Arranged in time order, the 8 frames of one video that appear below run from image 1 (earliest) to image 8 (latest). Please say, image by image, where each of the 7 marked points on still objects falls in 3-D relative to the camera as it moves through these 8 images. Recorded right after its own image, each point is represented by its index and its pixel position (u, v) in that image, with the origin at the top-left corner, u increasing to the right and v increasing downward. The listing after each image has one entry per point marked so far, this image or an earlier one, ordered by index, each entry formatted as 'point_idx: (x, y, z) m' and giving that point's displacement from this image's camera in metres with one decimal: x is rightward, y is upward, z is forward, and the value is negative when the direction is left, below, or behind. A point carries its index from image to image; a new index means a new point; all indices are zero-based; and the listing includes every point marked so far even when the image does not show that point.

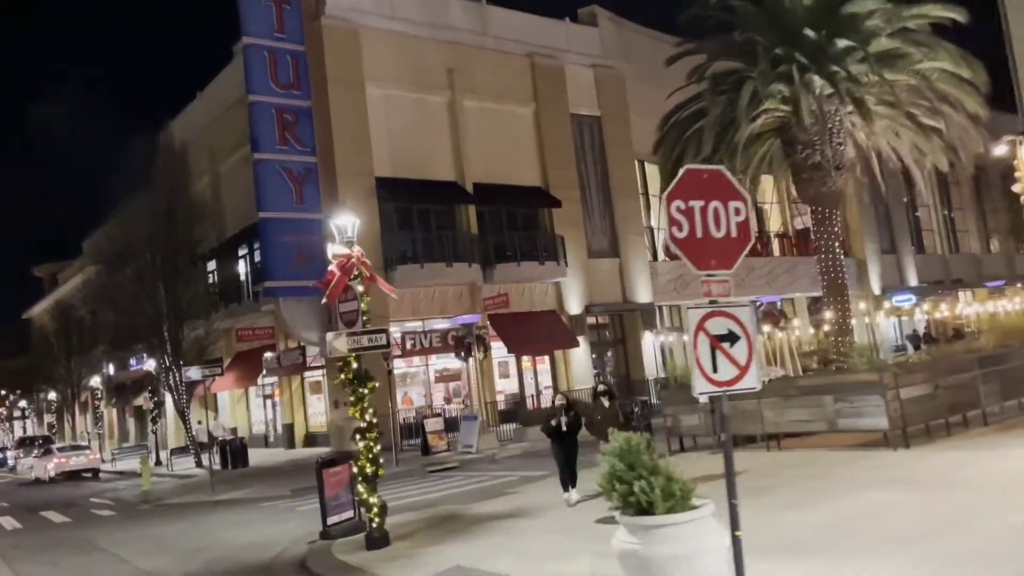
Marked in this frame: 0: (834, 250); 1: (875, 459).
0: (+7.2, +0.8, +18.2) m
1: (+5.7, -2.7, +12.7) m
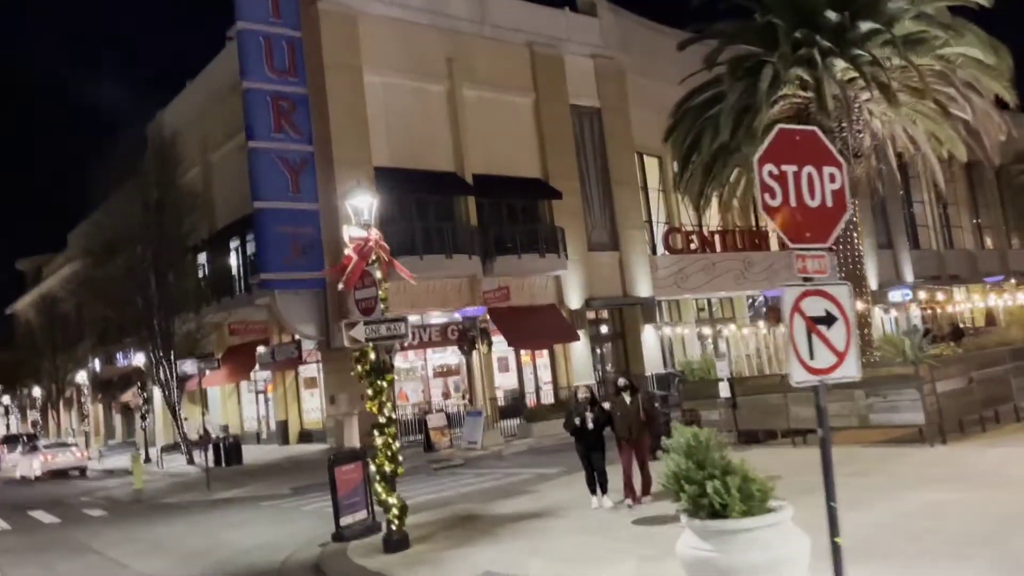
0: (+7.4, +1.0, +17.7) m
1: (+6.1, -2.5, +12.1) m
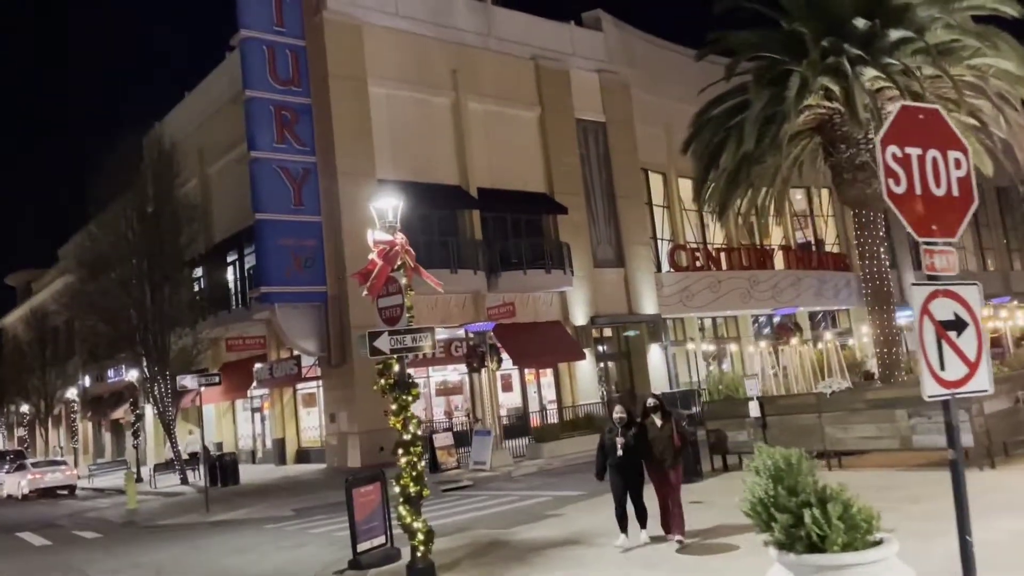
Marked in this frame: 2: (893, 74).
0: (+7.7, +0.7, +17.1) m
1: (+6.4, -2.7, +11.5) m
2: (+7.2, +4.1, +15.4) m
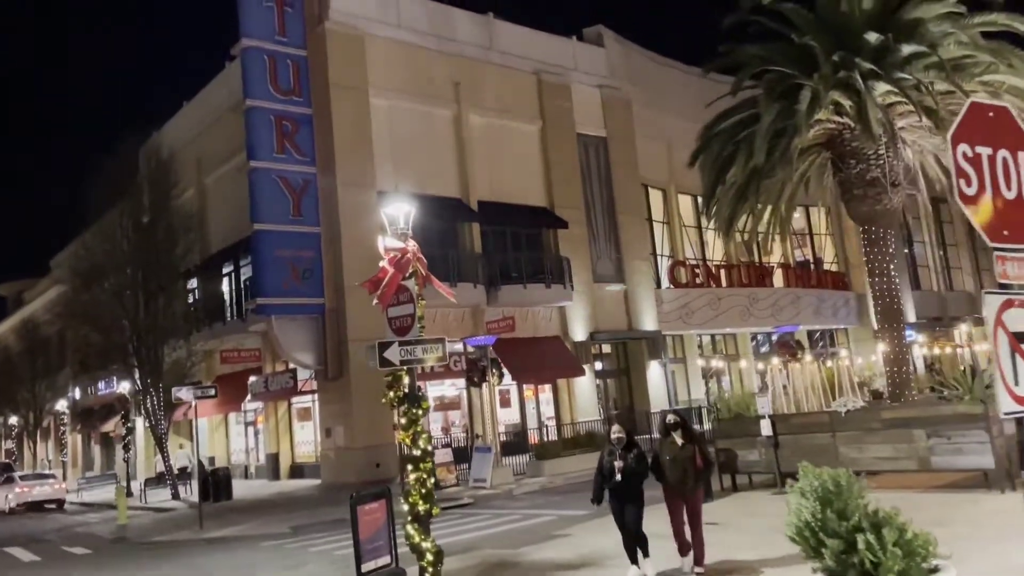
0: (+7.8, +0.3, +16.9) m
1: (+6.5, -2.9, +11.1) m
2: (+7.4, +3.7, +15.2) m
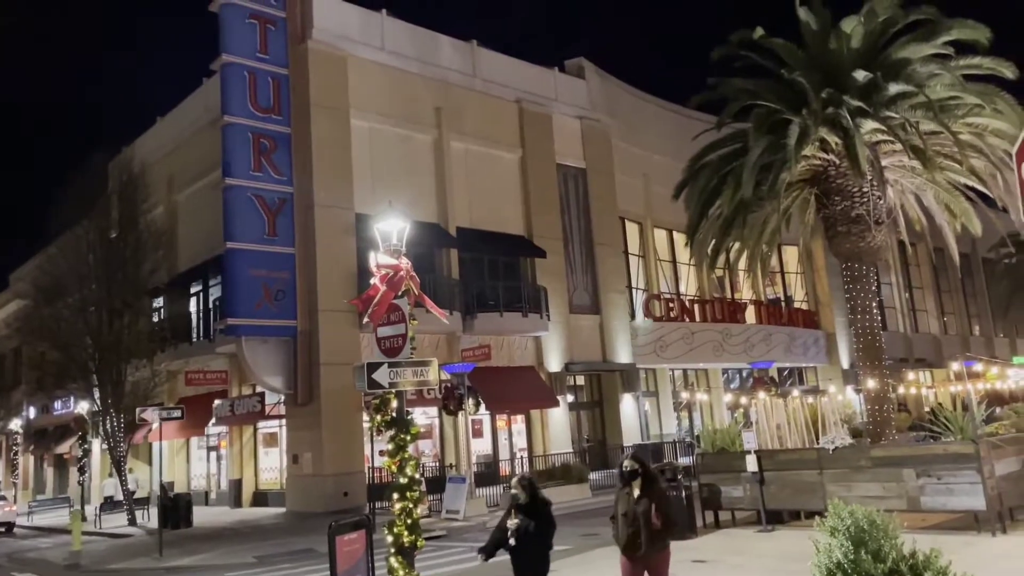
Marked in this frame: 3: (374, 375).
0: (+7.5, -0.5, +16.8) m
1: (+6.3, -3.5, +10.9) m
2: (+7.2, +3.0, +15.3) m
3: (-1.4, -0.9, +8.5) m
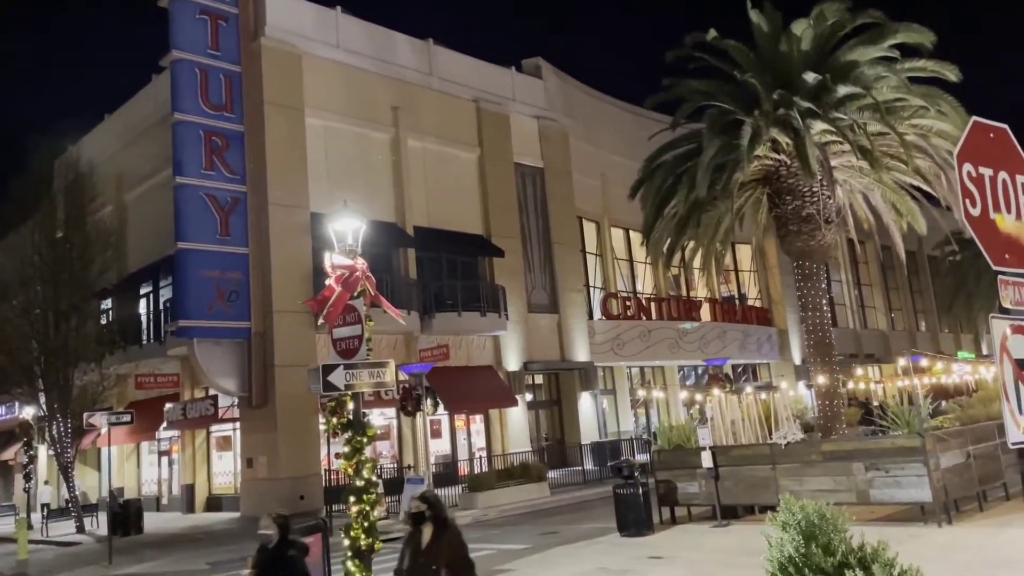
0: (+6.6, -0.4, +17.2) m
1: (+5.7, -3.4, +11.2) m
2: (+6.4, +3.1, +15.6) m
3: (-1.9, -0.9, +8.4) m
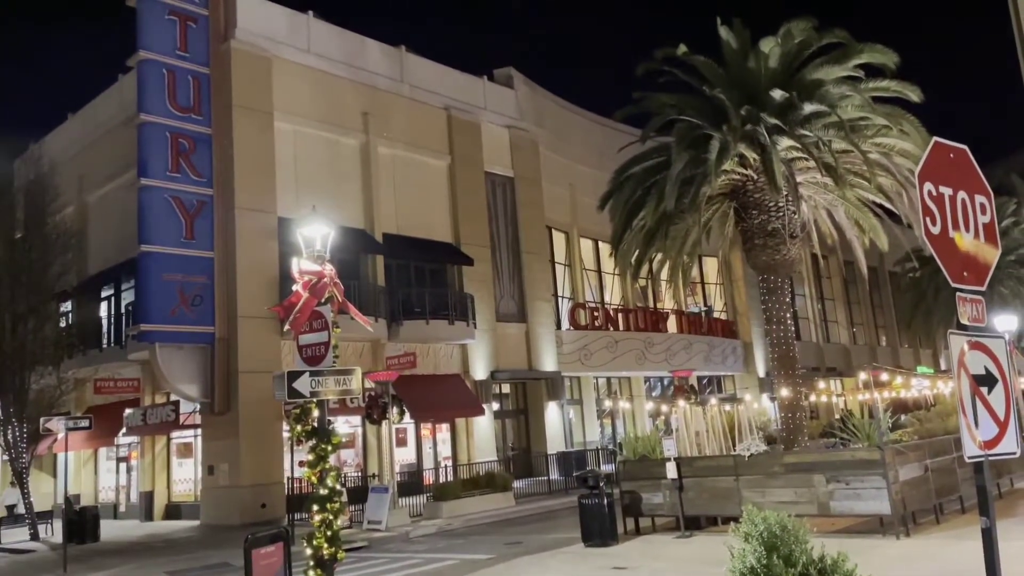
0: (+5.9, -0.7, +17.4) m
1: (+5.2, -3.6, +11.4) m
2: (+5.8, +2.8, +15.9) m
3: (-2.2, -1.0, +8.3) m
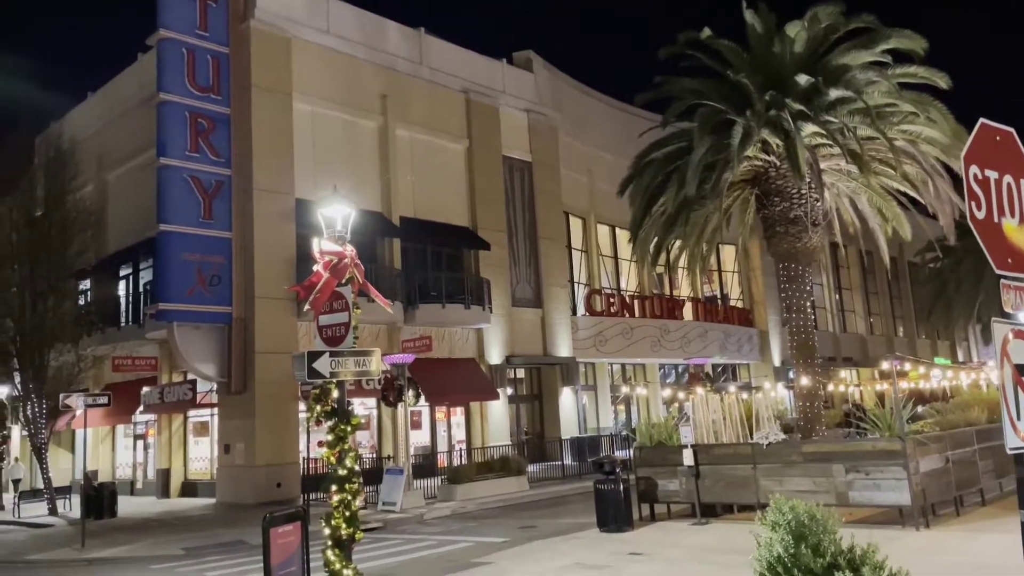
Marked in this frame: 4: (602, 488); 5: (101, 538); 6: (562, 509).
0: (+6.3, -0.5, +17.2) m
1: (+5.5, -3.5, +11.3) m
2: (+6.2, +3.0, +15.6) m
3: (-2.0, -0.8, +8.3) m
4: (+1.6, -3.4, +13.9) m
5: (-9.2, -5.6, +18.1) m
6: (+1.3, -5.4, +19.7) m
